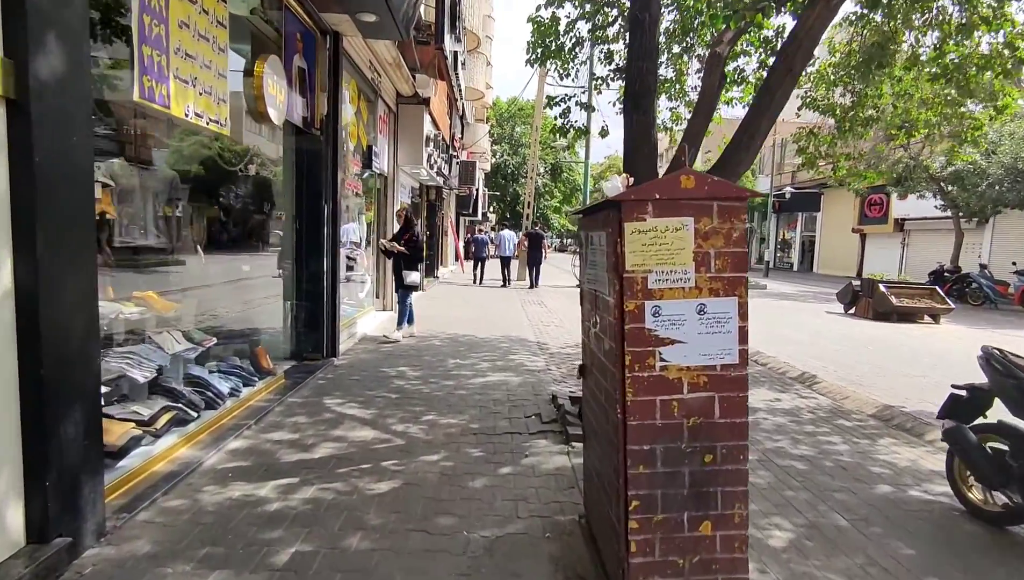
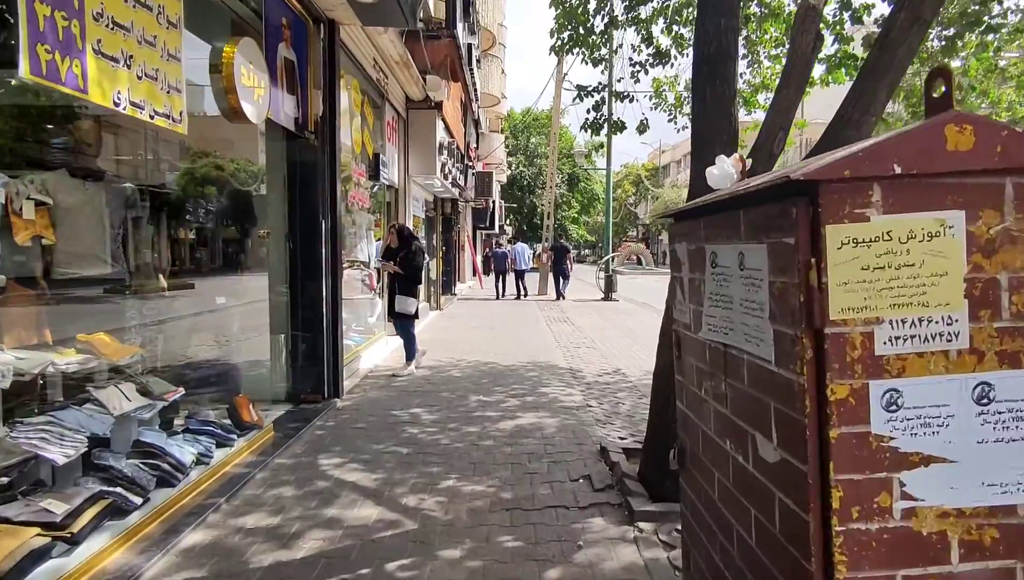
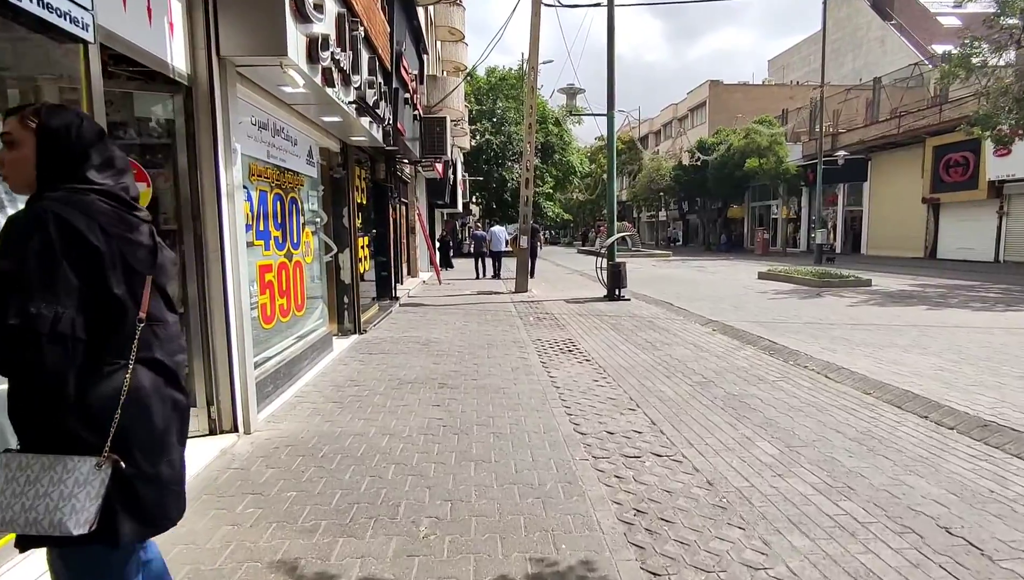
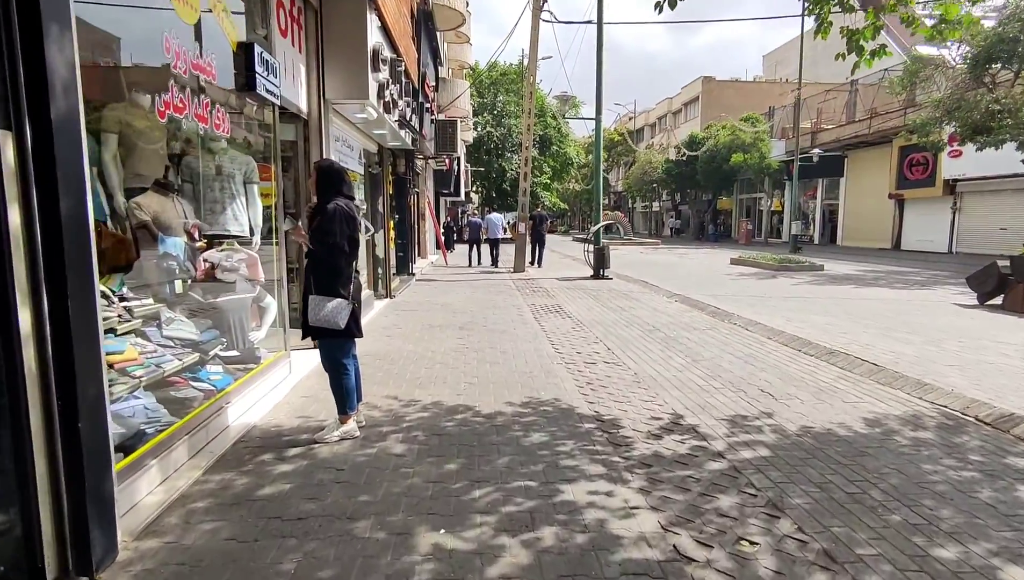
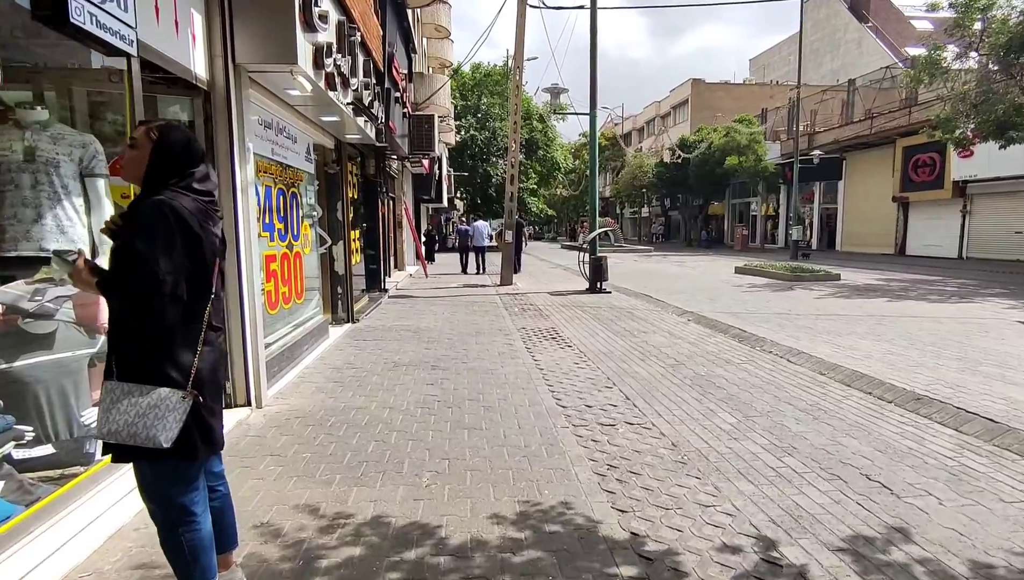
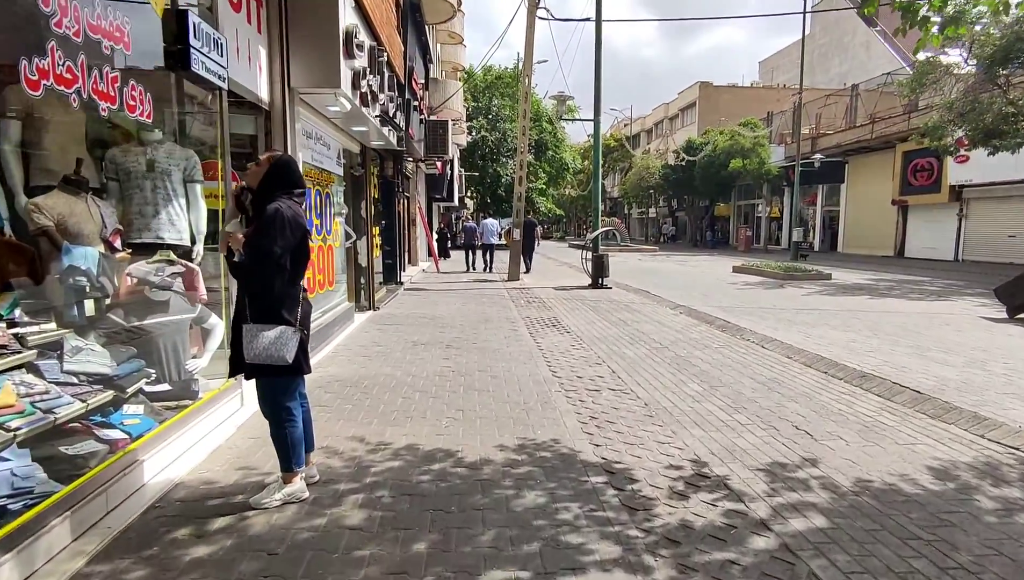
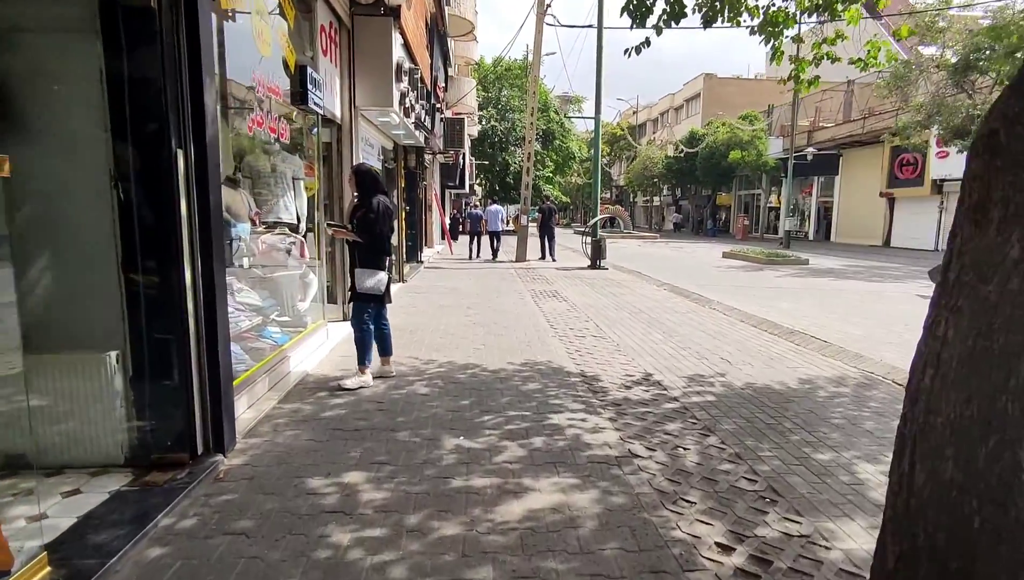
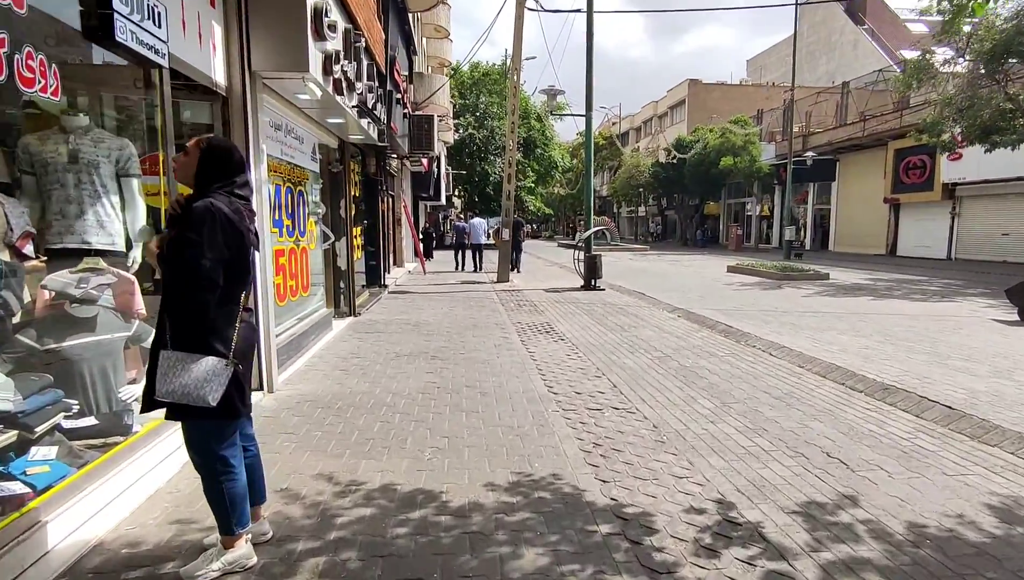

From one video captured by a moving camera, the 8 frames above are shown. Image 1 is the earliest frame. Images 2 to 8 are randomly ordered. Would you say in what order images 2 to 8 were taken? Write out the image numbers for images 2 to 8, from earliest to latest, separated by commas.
2, 7, 4, 6, 8, 5, 3
